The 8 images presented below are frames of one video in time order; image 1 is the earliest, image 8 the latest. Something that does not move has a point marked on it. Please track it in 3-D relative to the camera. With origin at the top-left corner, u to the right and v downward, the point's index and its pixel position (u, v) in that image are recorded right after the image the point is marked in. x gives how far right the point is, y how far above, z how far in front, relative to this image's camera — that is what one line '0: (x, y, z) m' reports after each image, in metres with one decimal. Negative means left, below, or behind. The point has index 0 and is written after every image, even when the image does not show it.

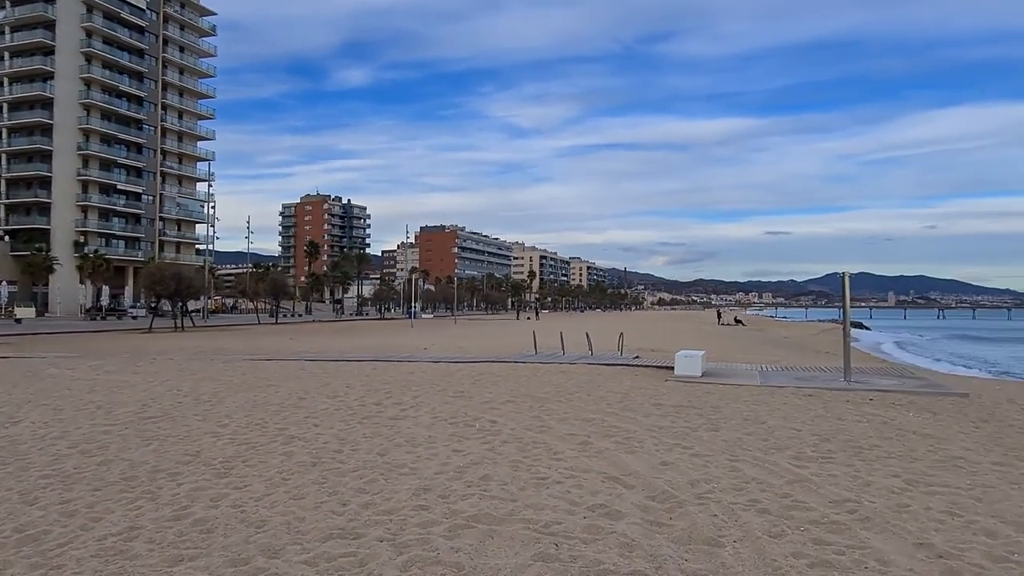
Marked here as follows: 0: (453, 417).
0: (-0.8, -1.8, +10.1) m
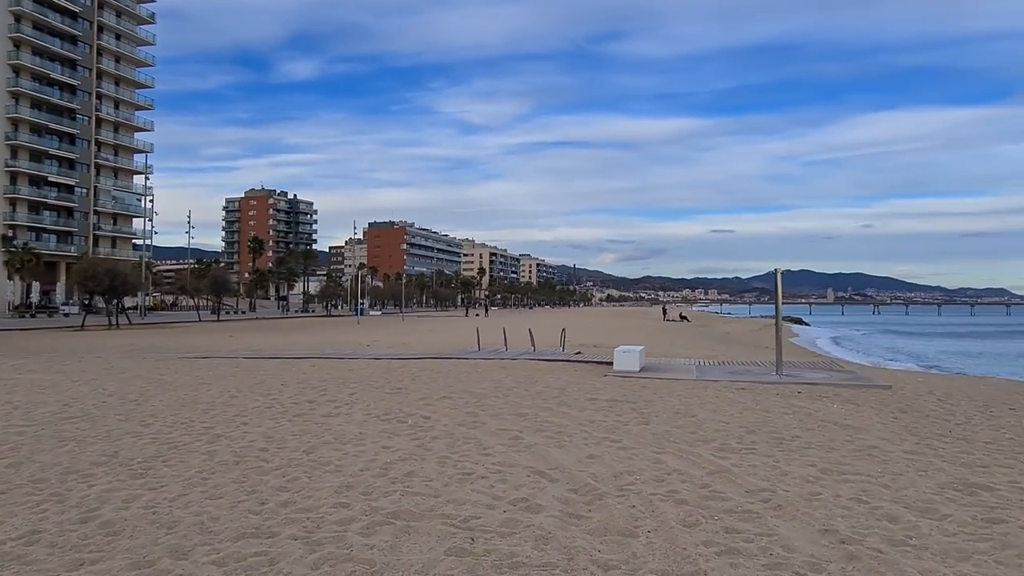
0: (-1.7, -1.7, +10.0) m
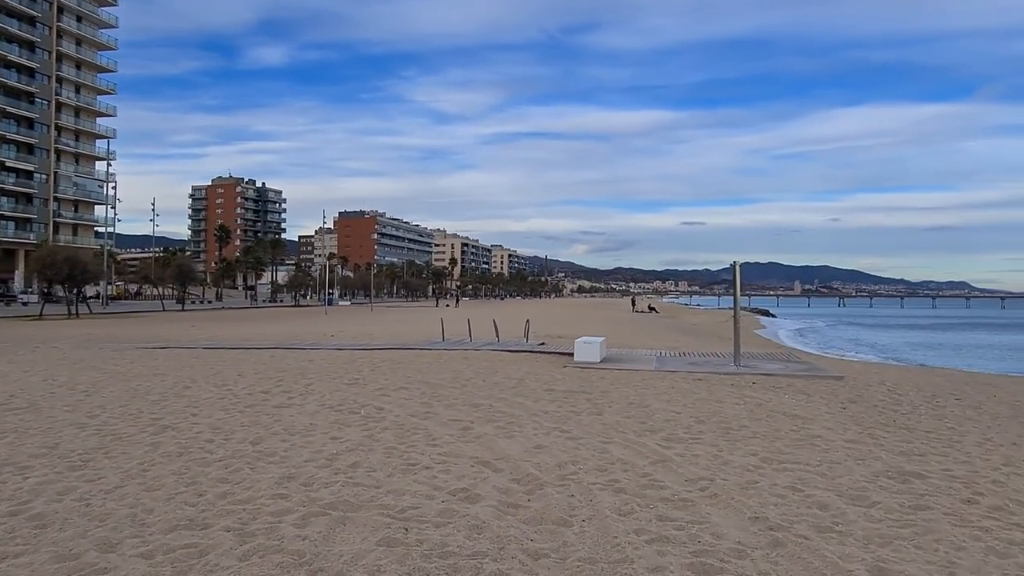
0: (-2.4, -1.6, +9.9) m
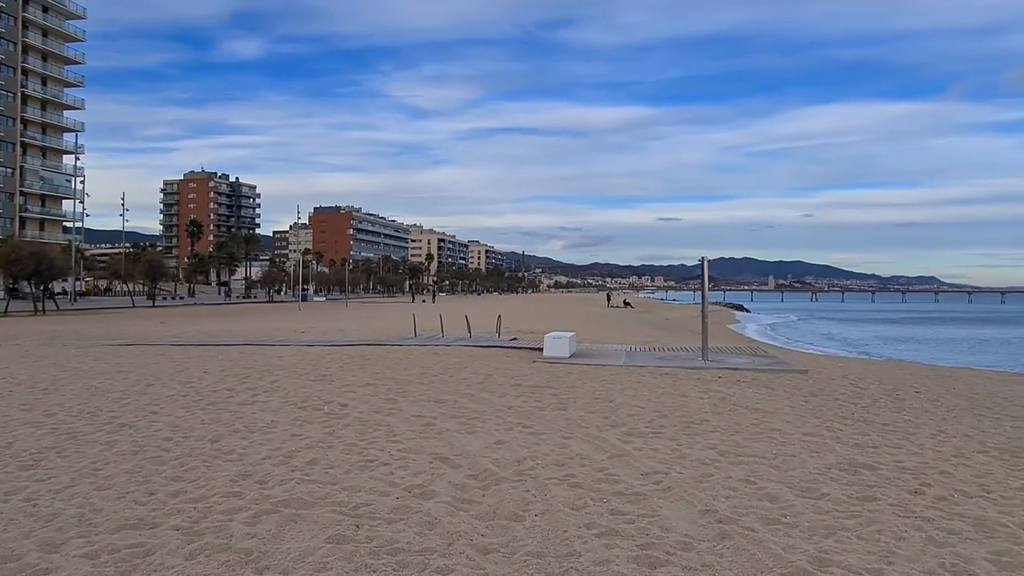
0: (-2.8, -1.5, +9.9) m
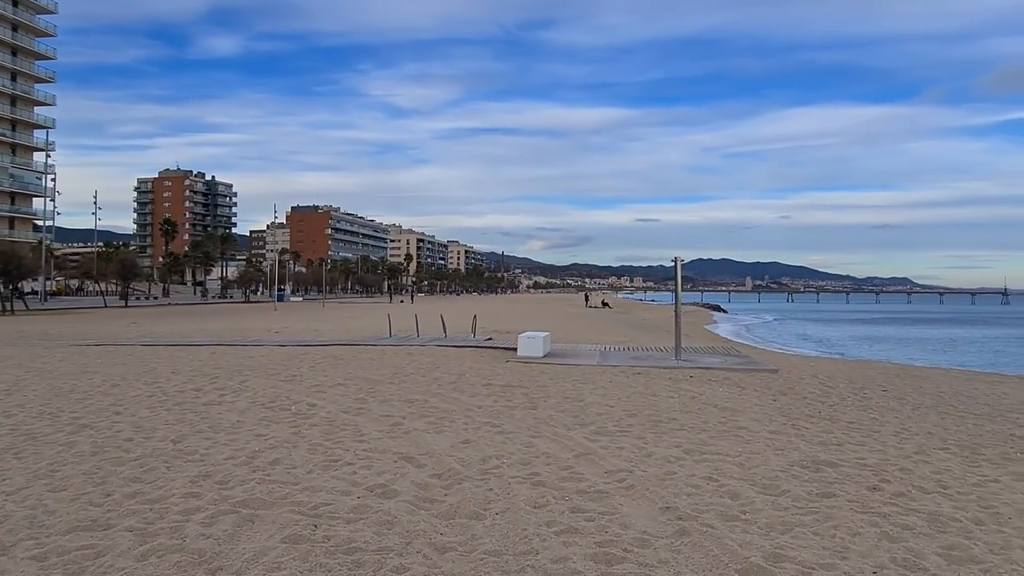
0: (-3.2, -1.5, +9.8) m
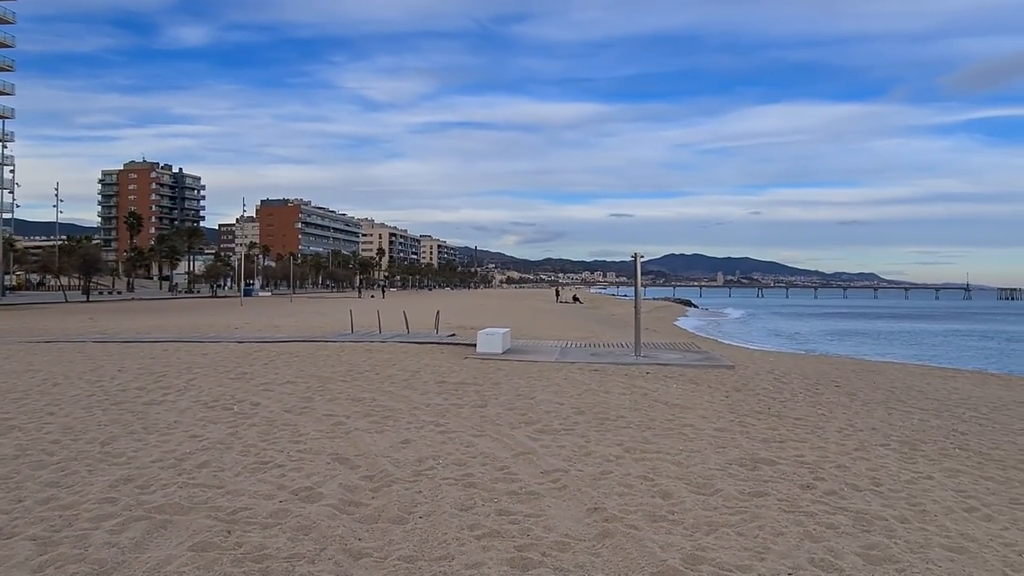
0: (-3.9, -1.5, +9.6) m
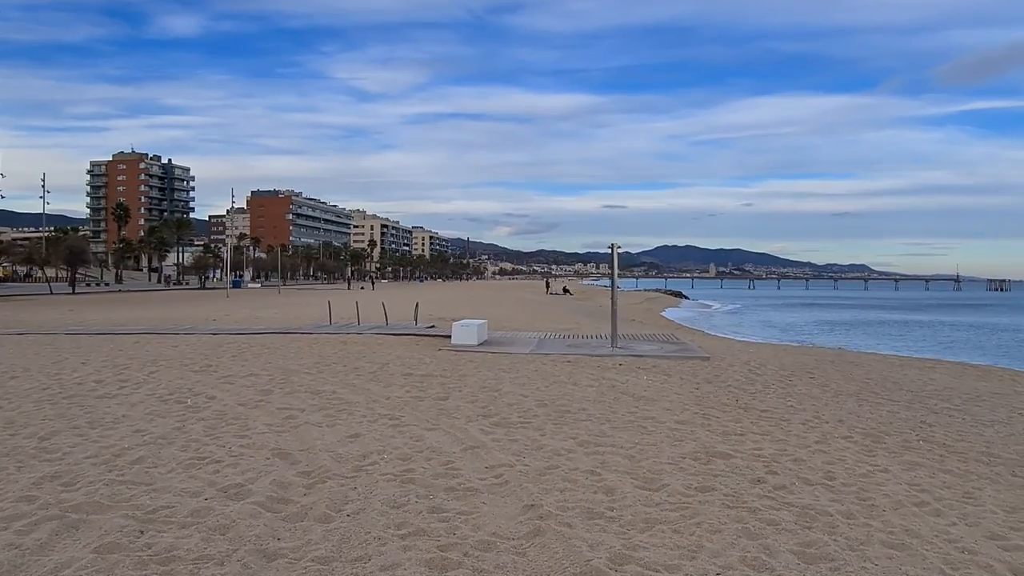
0: (-4.4, -1.4, +9.4) m
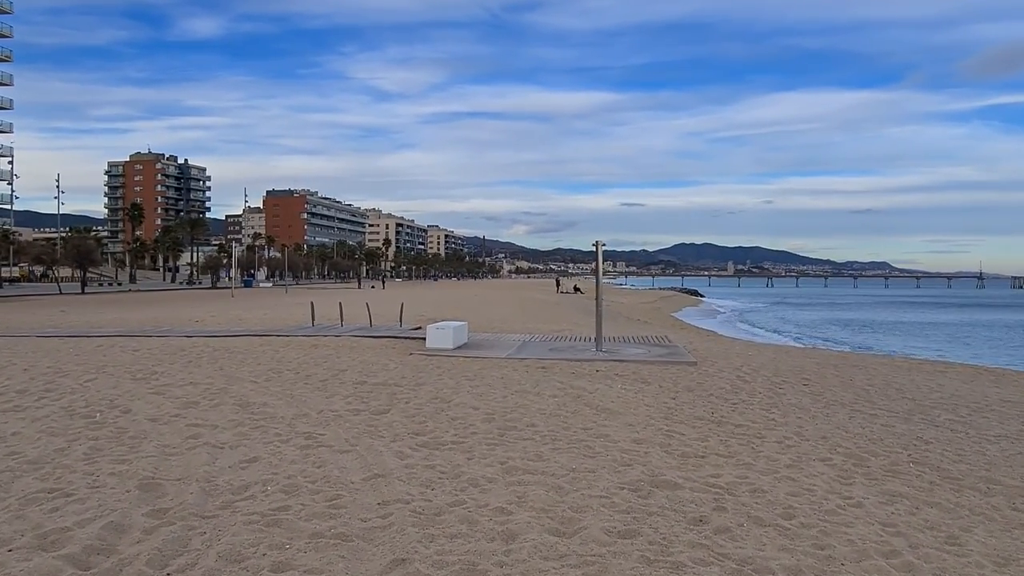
0: (-5.0, -1.4, +8.6) m
